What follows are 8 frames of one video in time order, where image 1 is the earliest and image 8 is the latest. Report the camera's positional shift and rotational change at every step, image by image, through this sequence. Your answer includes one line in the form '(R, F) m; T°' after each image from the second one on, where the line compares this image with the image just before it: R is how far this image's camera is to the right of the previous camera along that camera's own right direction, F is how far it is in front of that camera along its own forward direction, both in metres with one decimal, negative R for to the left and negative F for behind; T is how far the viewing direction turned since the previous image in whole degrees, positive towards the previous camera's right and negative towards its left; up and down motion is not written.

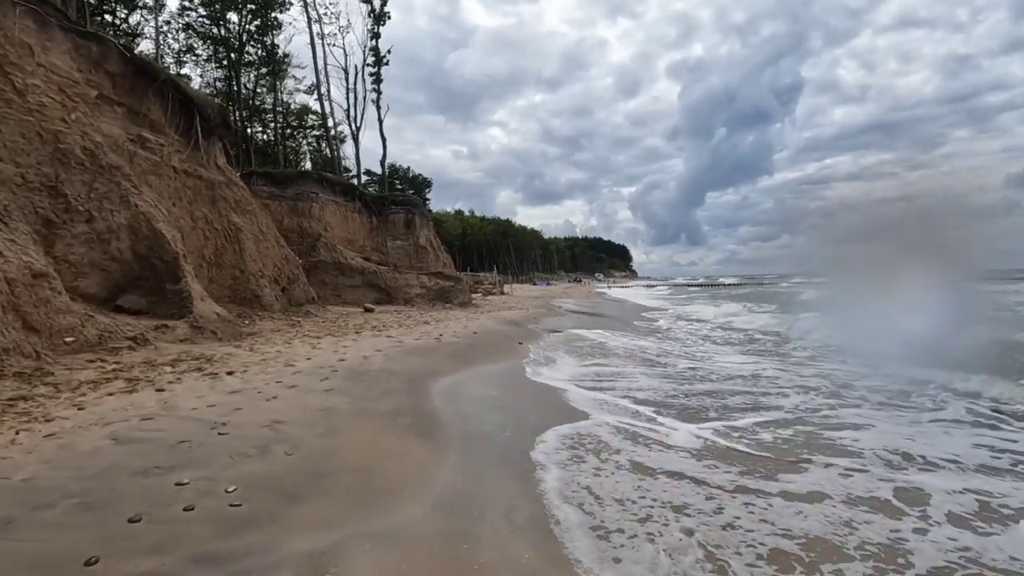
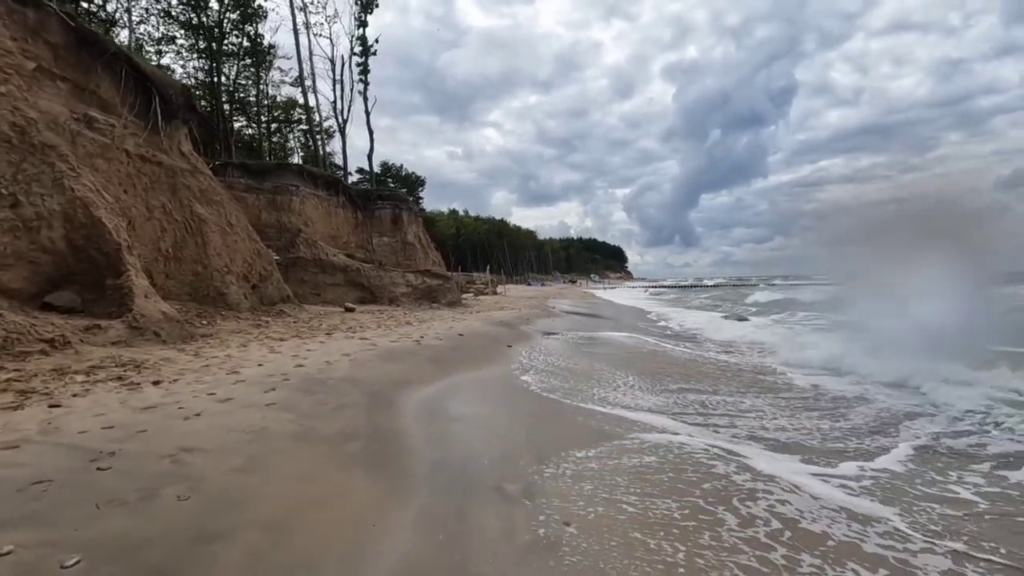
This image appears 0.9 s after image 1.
(+0.1, +1.0) m; +1°
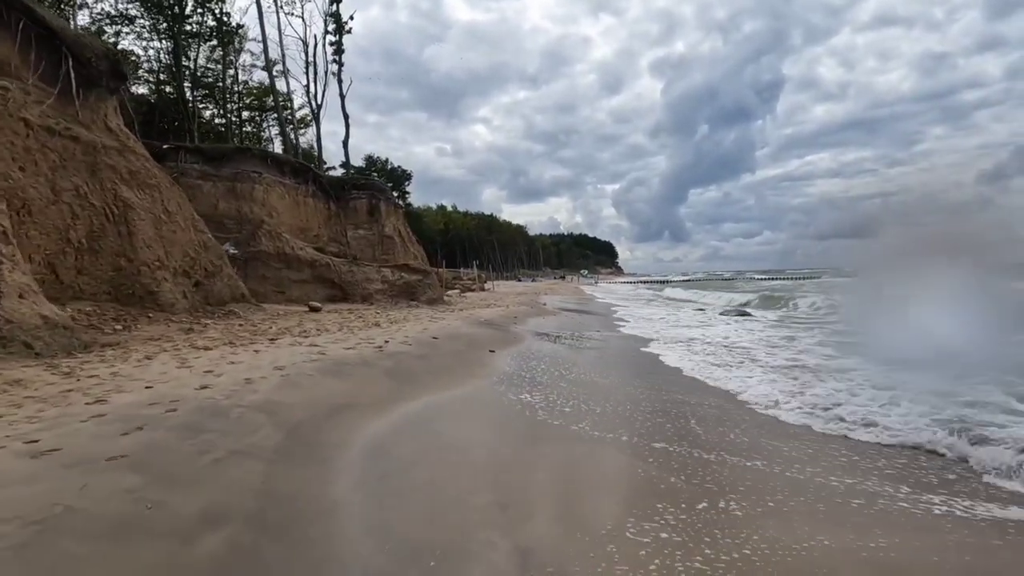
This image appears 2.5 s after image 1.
(+0.1, +1.5) m; +1°
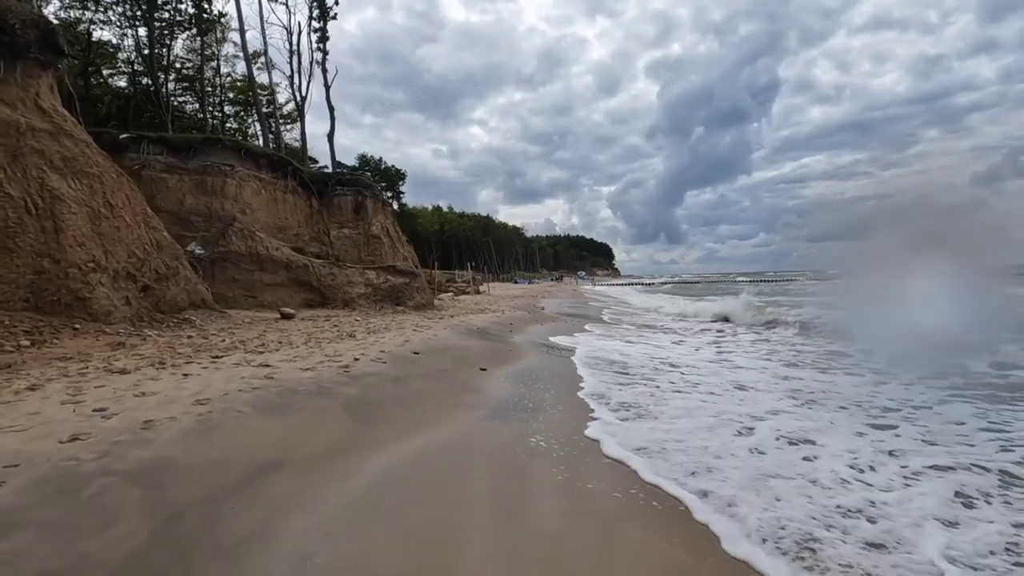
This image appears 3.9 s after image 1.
(0.0, +1.3) m; 0°
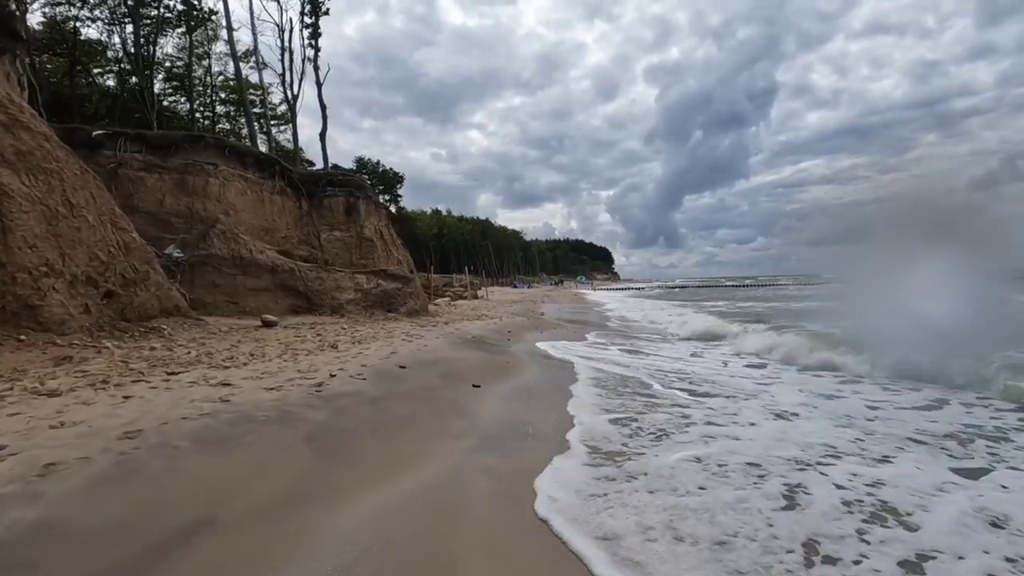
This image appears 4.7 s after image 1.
(0.0, +0.7) m; 0°
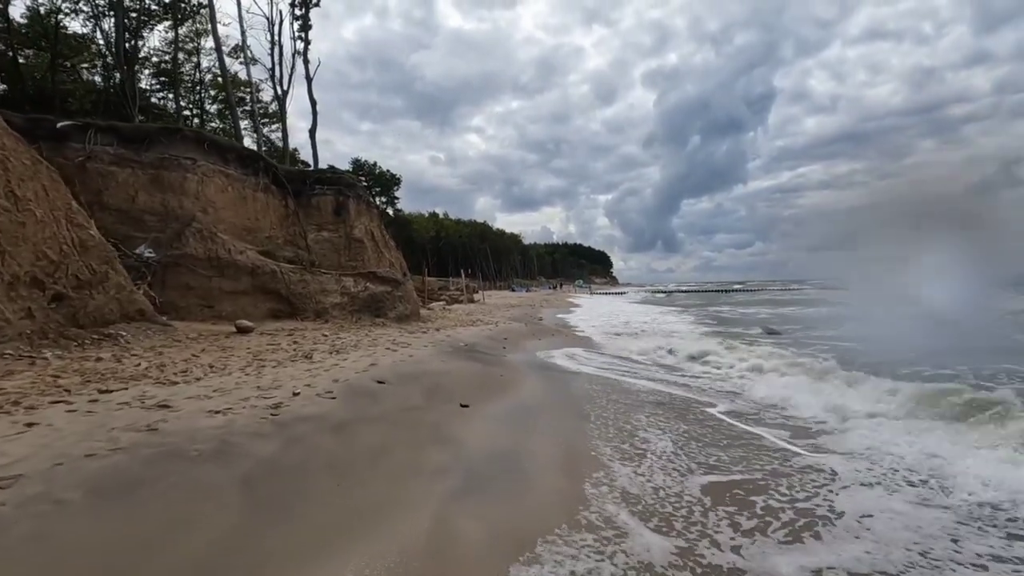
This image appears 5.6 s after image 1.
(0.0, +0.8) m; 0°
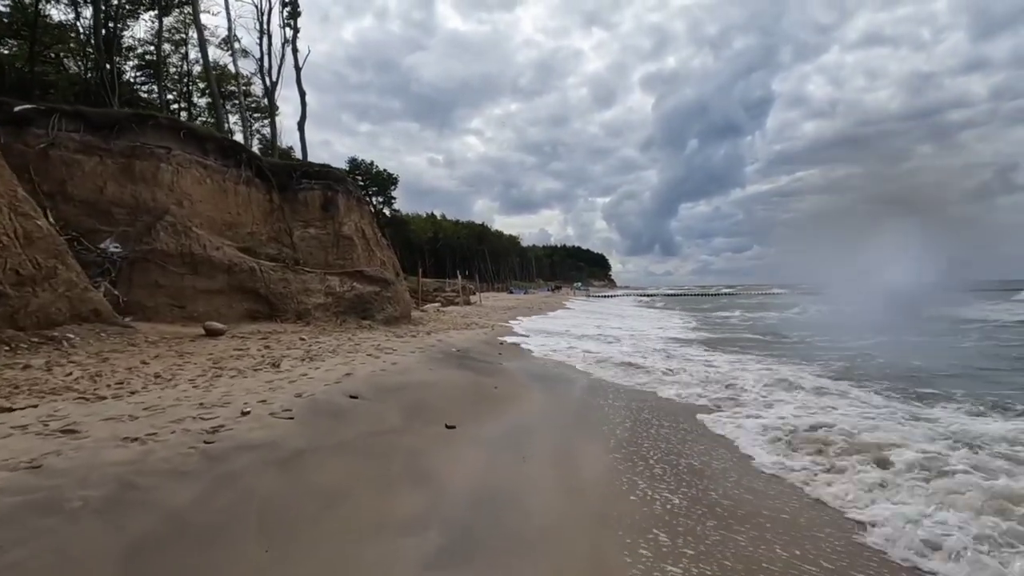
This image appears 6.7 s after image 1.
(0.0, +0.9) m; 0°
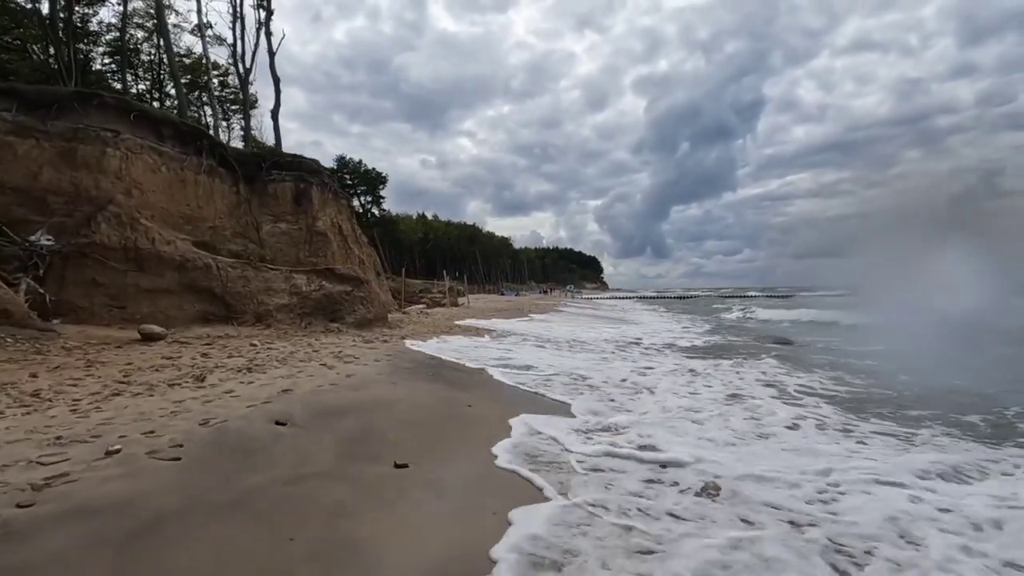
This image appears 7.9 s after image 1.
(+0.1, +1.1) m; +1°
